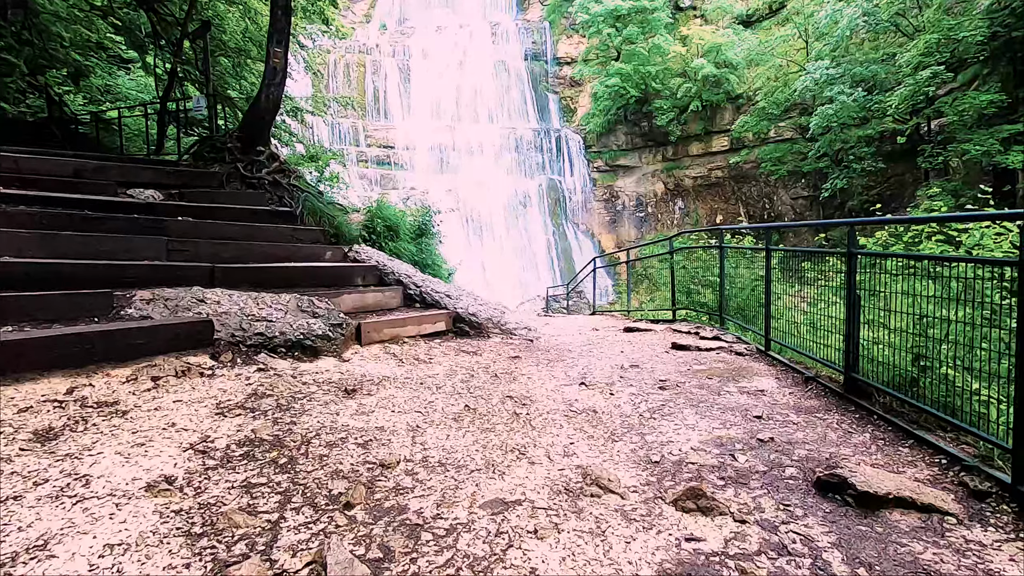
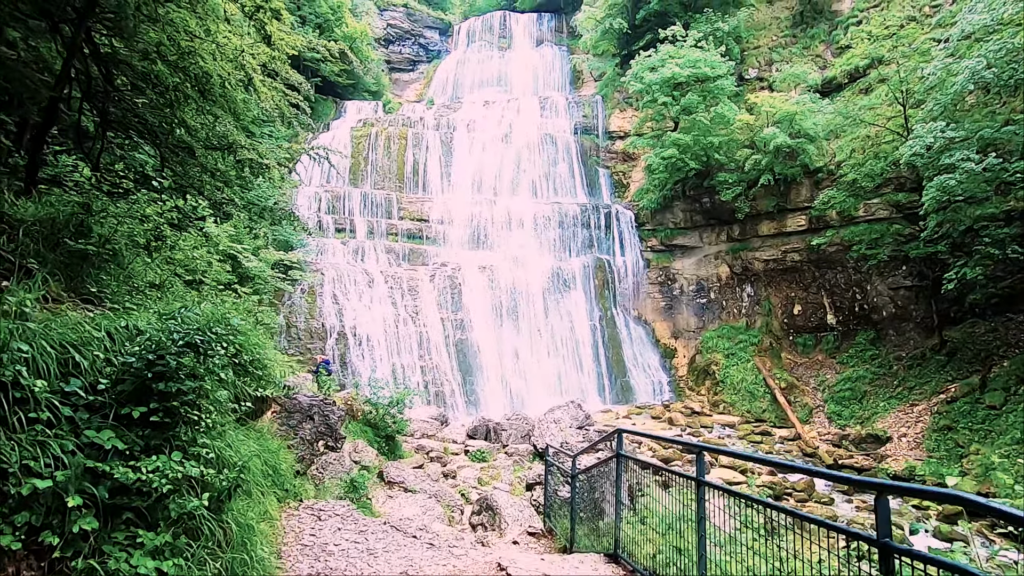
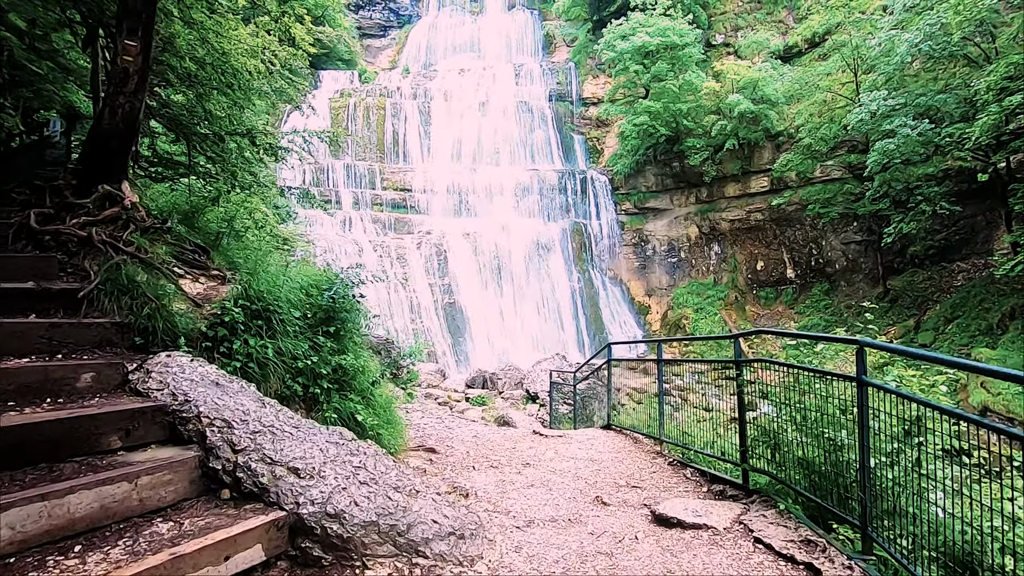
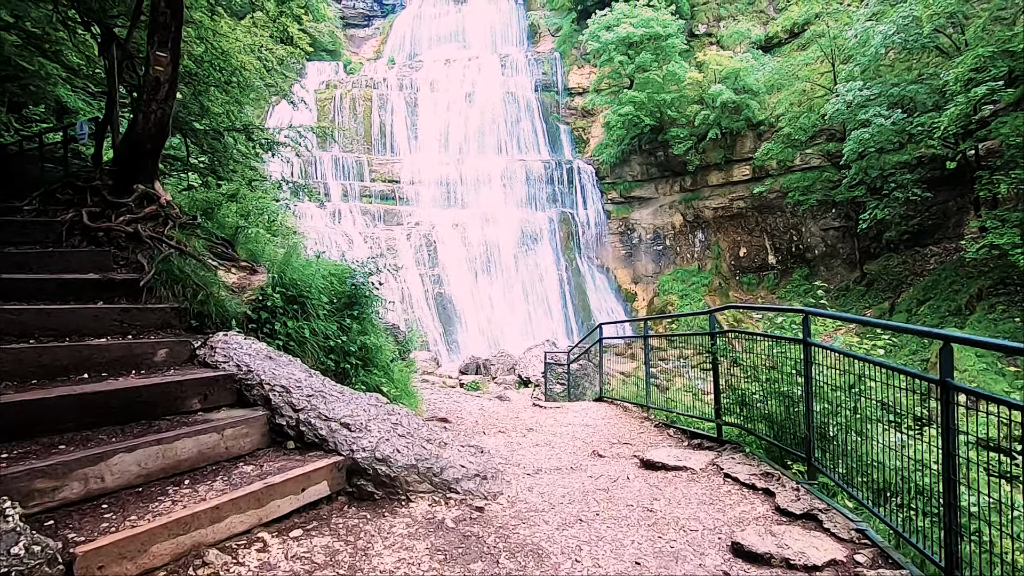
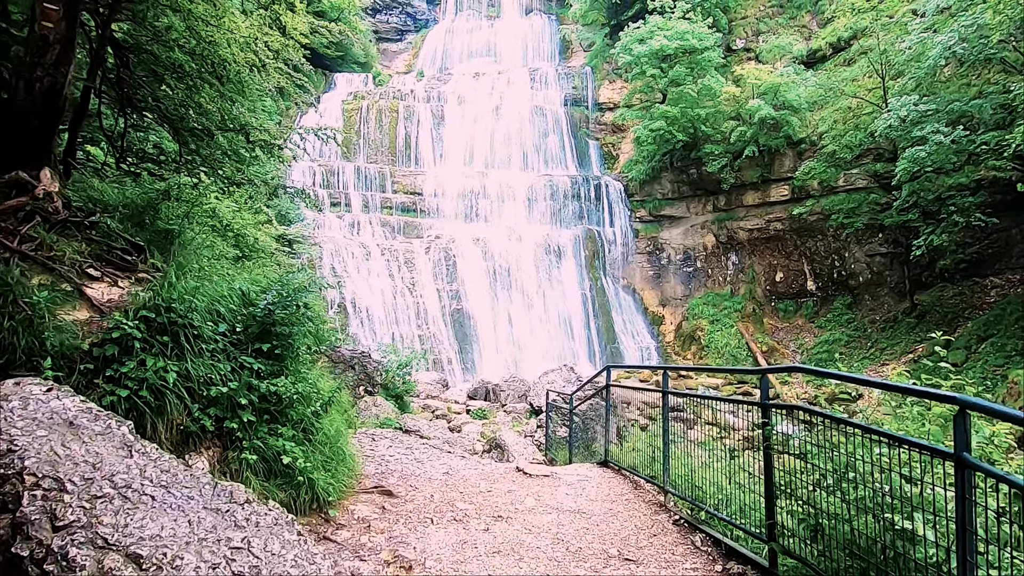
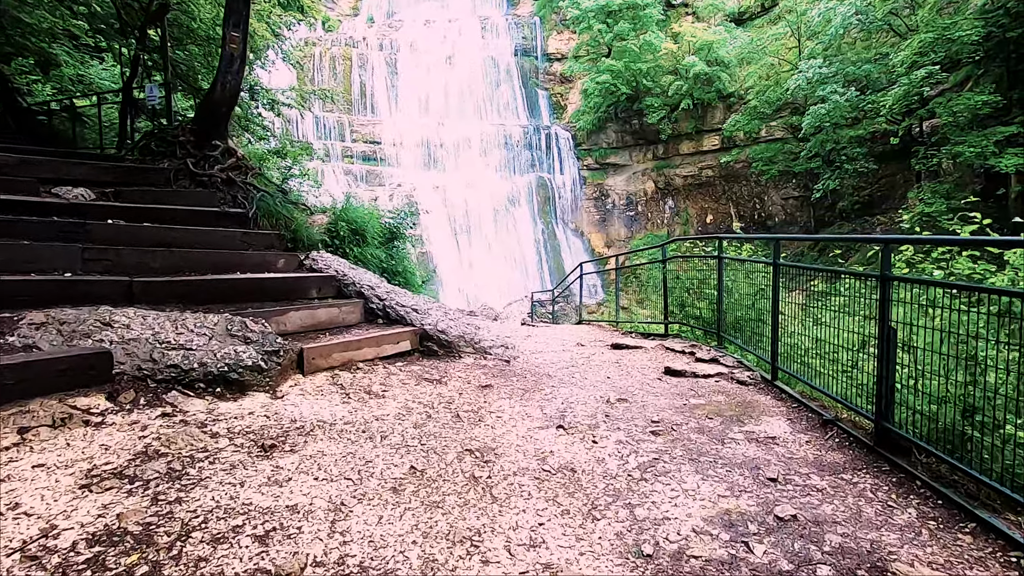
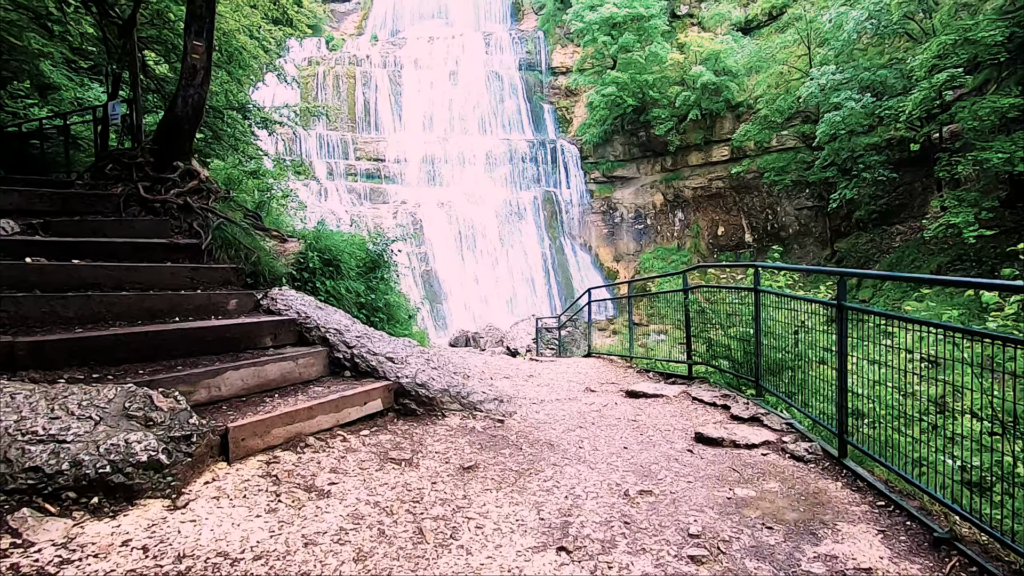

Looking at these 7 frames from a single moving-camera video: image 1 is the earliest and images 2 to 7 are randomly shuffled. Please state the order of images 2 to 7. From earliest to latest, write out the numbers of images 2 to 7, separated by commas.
6, 7, 4, 3, 5, 2
